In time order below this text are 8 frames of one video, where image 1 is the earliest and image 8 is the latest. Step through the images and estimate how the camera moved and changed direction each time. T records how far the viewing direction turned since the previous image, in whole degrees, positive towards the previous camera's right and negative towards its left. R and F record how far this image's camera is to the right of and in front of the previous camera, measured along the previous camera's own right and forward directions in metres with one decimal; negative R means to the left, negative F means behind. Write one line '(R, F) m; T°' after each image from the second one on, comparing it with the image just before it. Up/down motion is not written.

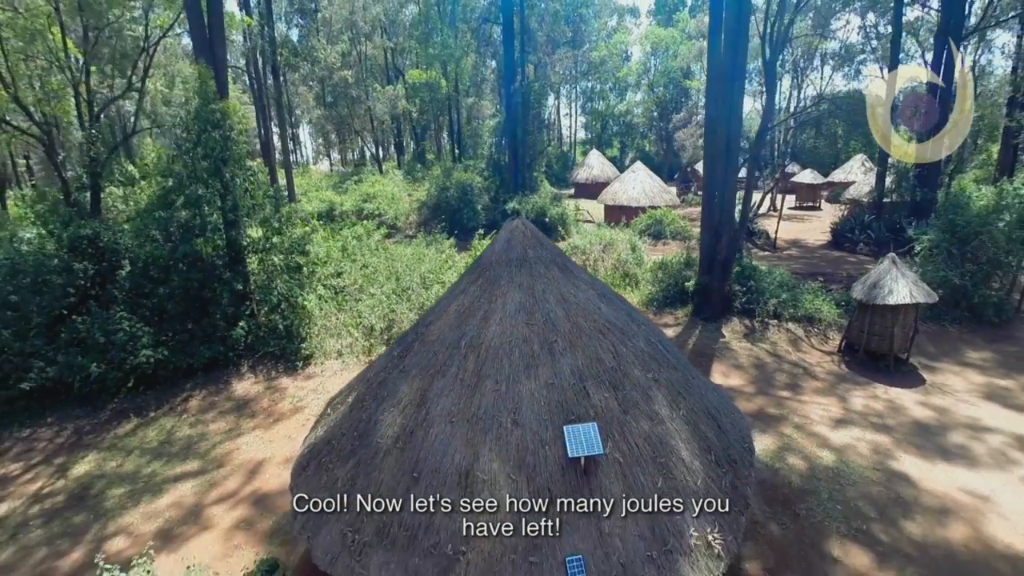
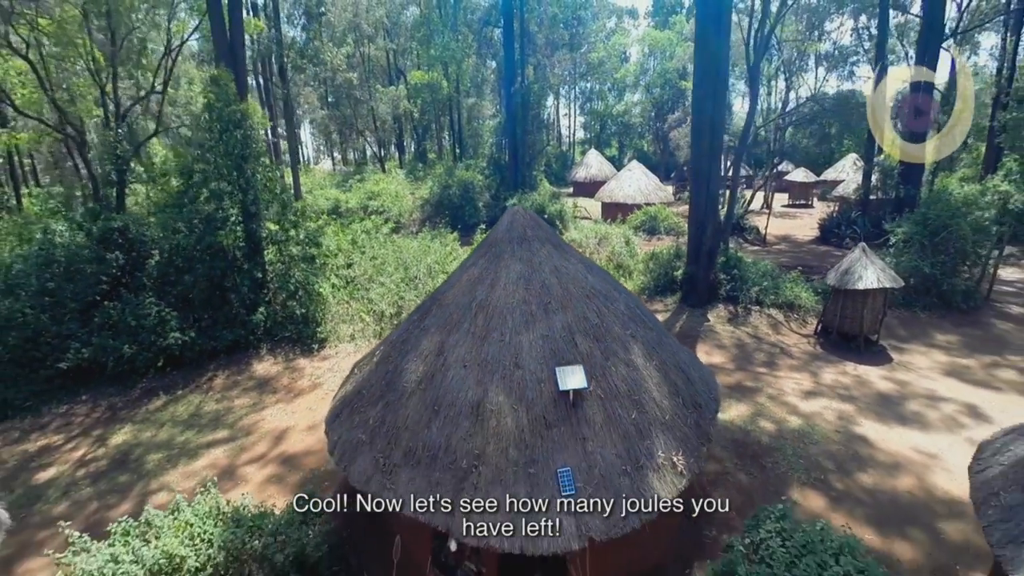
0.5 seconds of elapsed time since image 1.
(0.0, -0.9) m; 0°
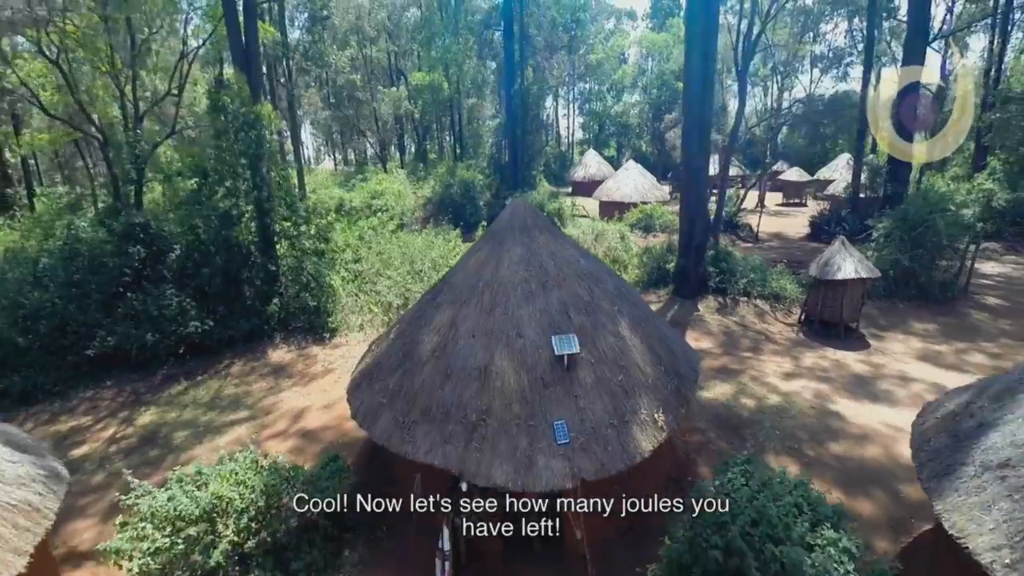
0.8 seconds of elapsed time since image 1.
(0.0, -0.7) m; 0°
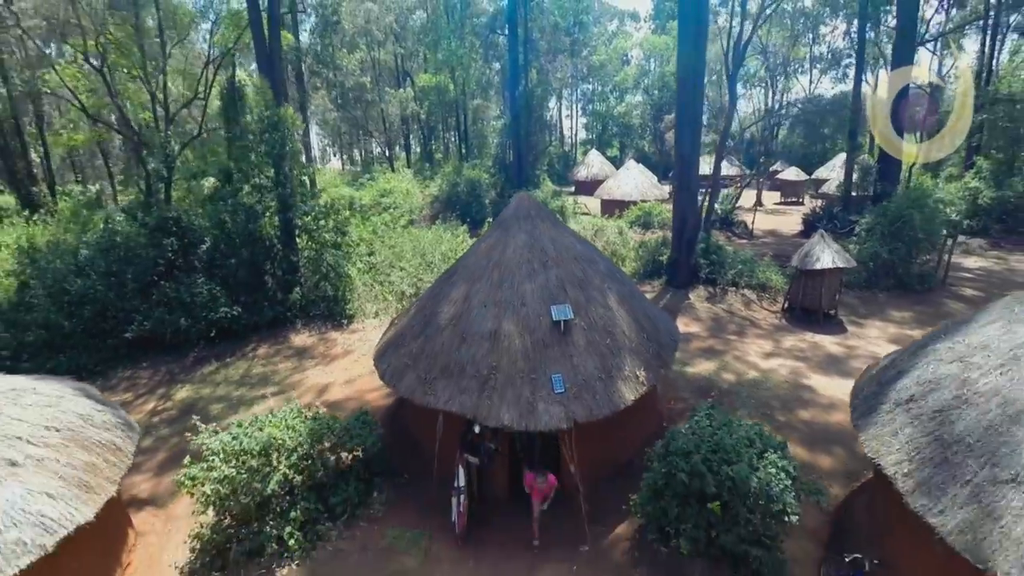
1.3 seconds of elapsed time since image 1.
(0.0, -1.1) m; 0°
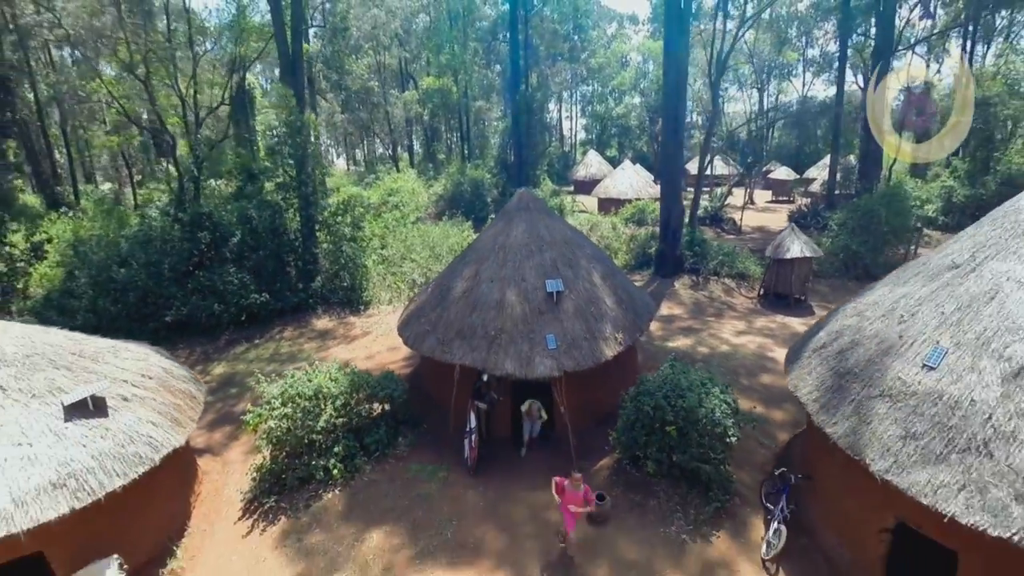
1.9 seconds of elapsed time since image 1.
(0.0, -1.5) m; 0°
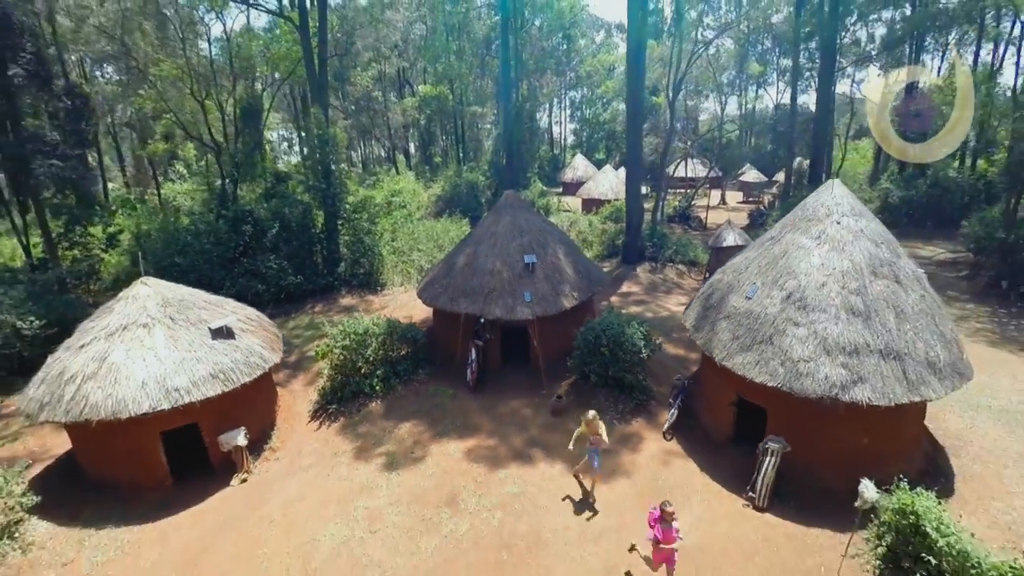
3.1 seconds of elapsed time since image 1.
(+0.1, -3.5) m; +1°
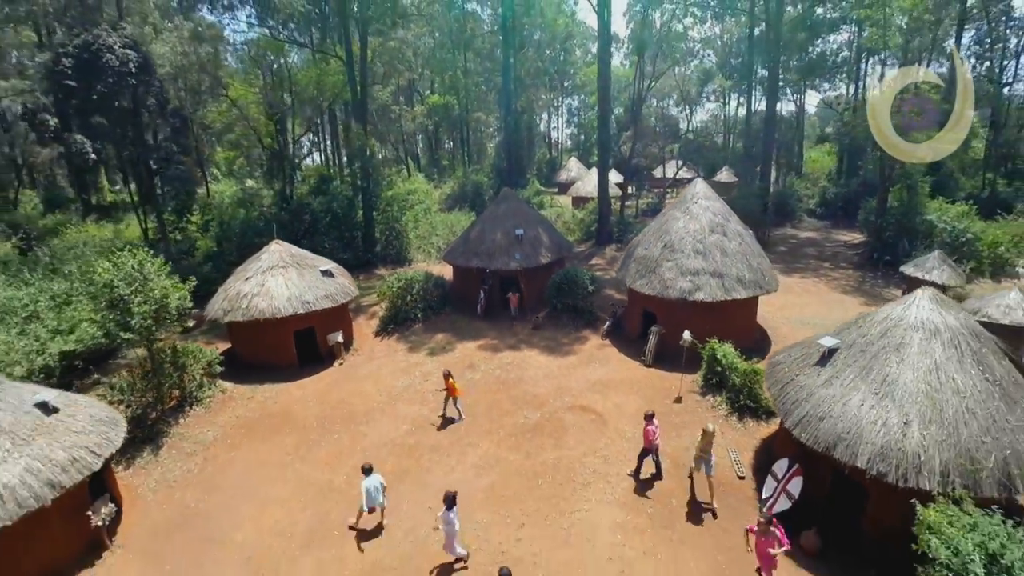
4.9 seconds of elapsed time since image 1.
(+0.2, -6.1) m; 0°
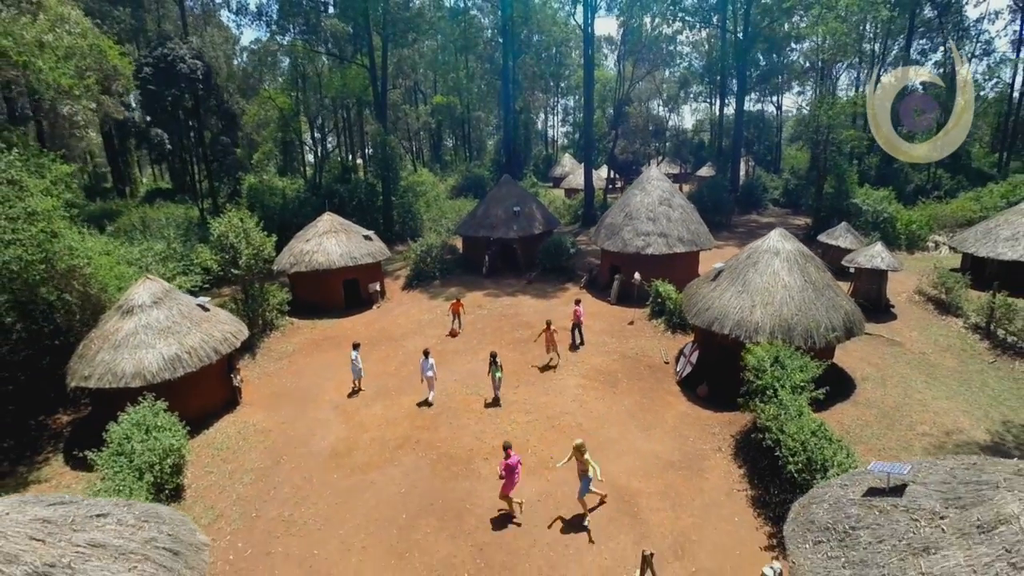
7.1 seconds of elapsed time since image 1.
(0.0, -4.7) m; 0°
